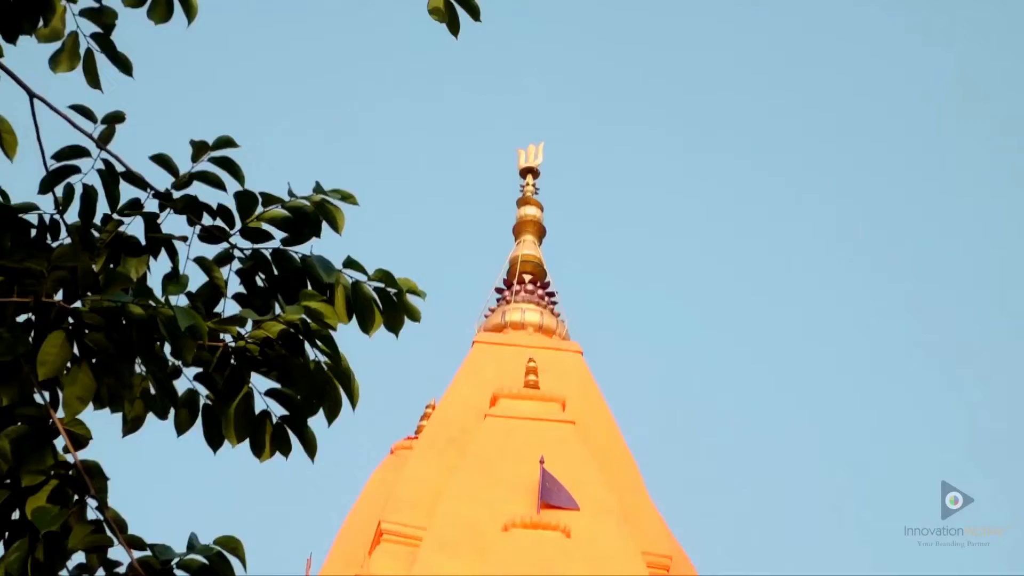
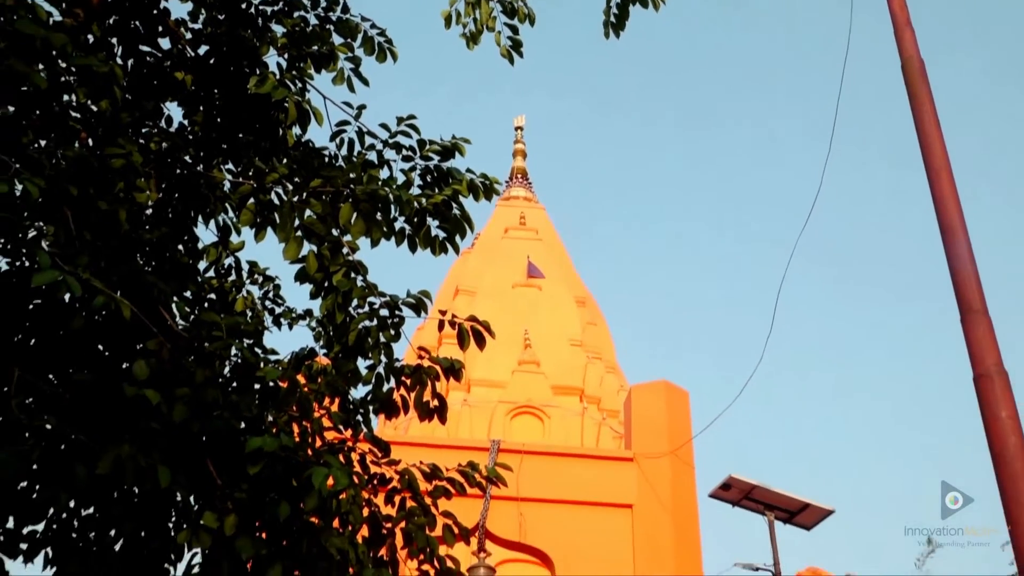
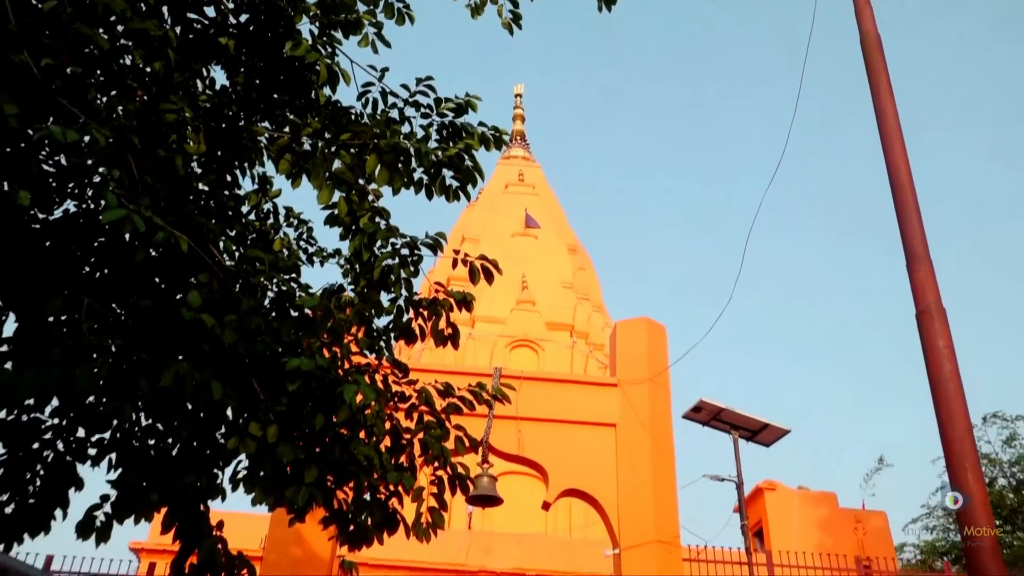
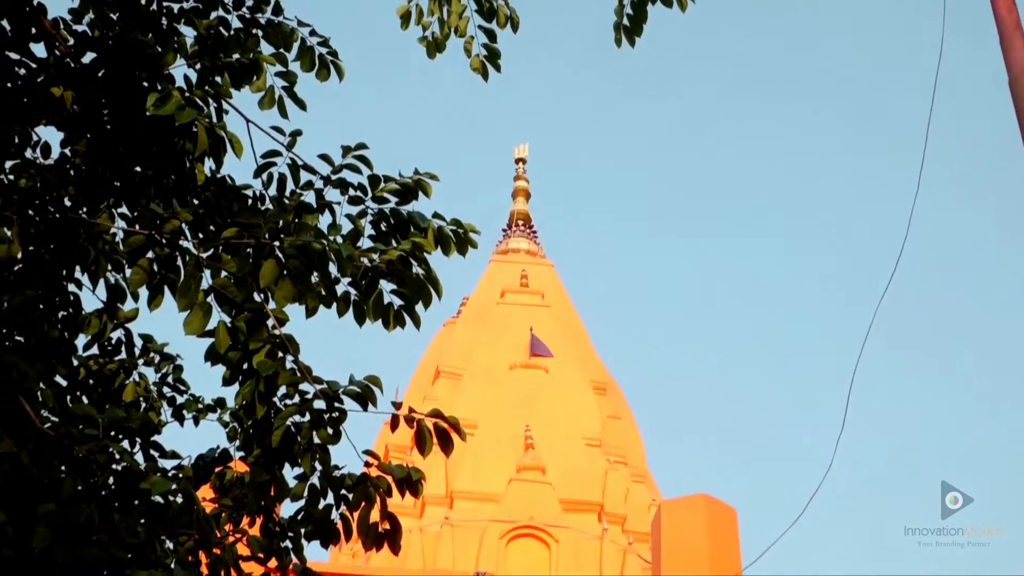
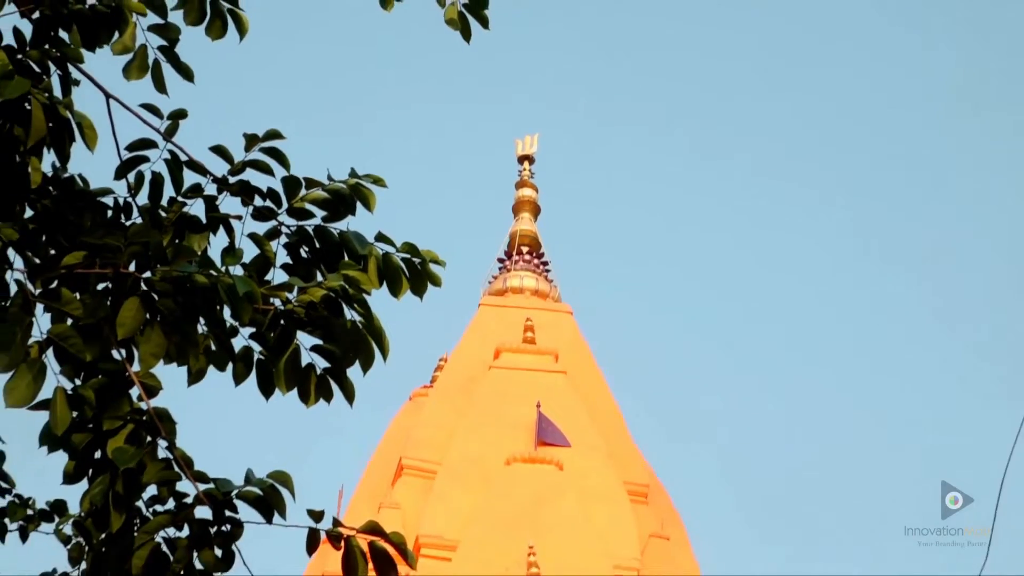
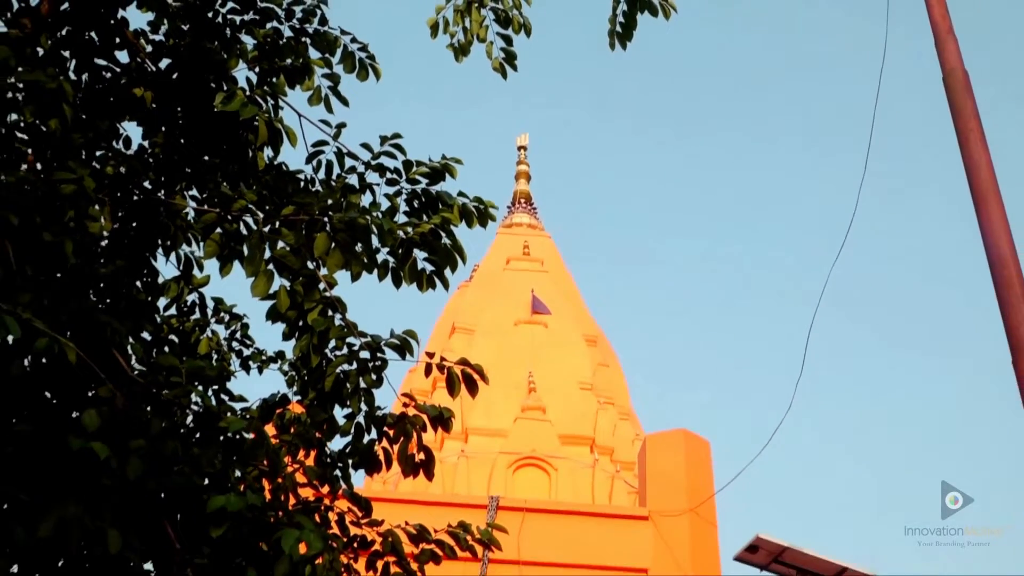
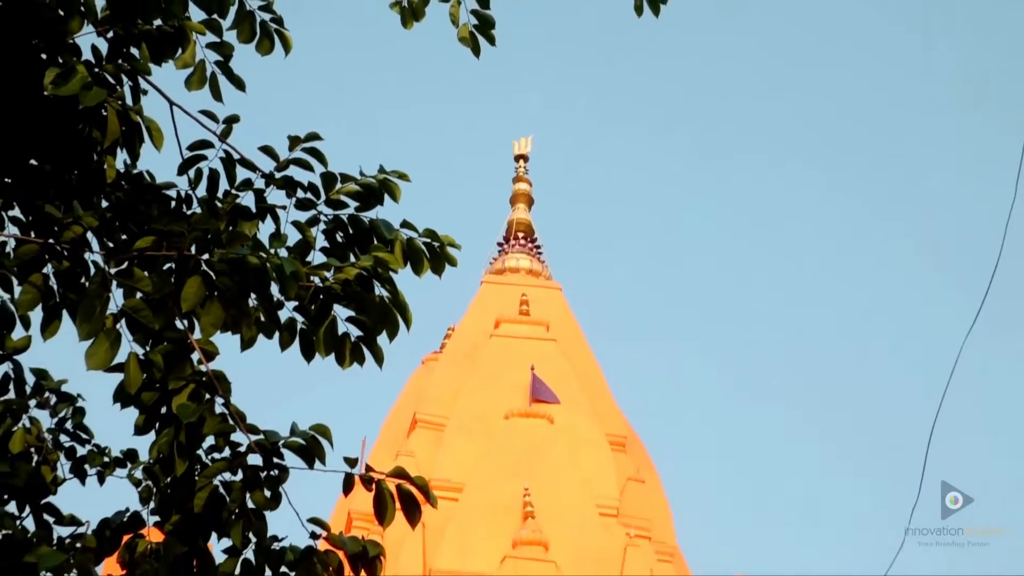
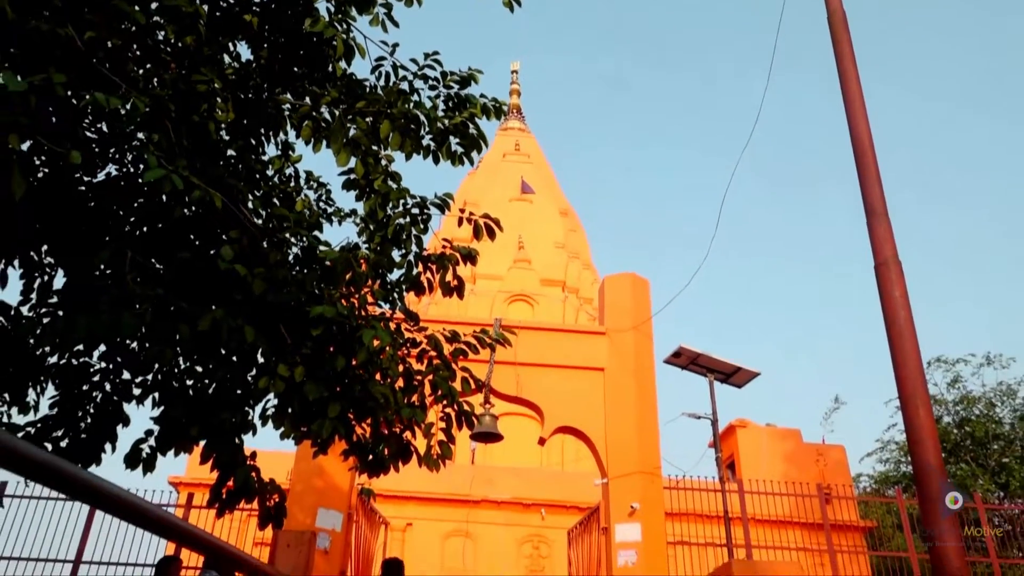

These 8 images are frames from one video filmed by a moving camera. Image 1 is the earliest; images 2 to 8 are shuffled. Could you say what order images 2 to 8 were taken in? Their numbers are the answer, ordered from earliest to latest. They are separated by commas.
5, 7, 4, 6, 2, 3, 8
